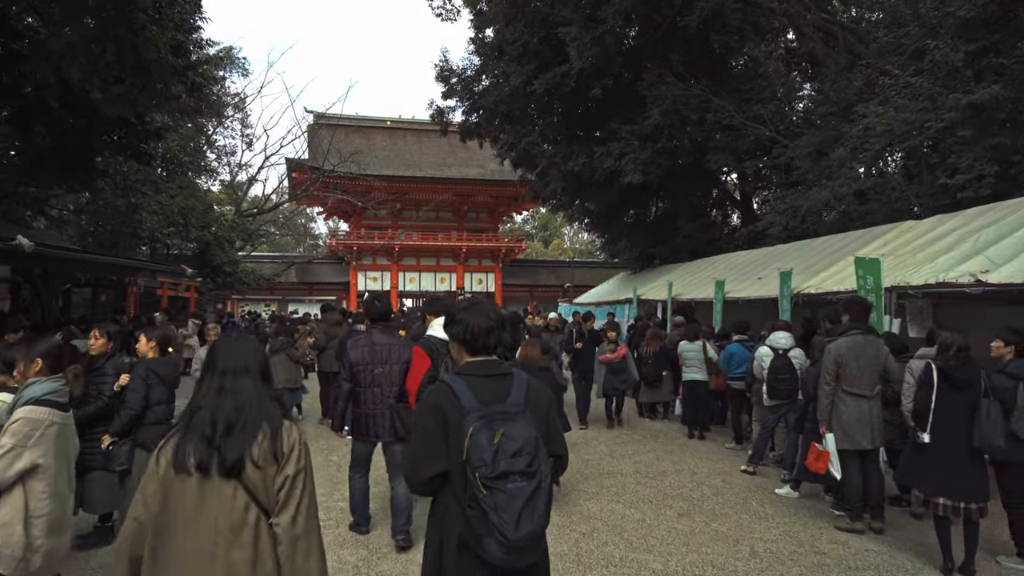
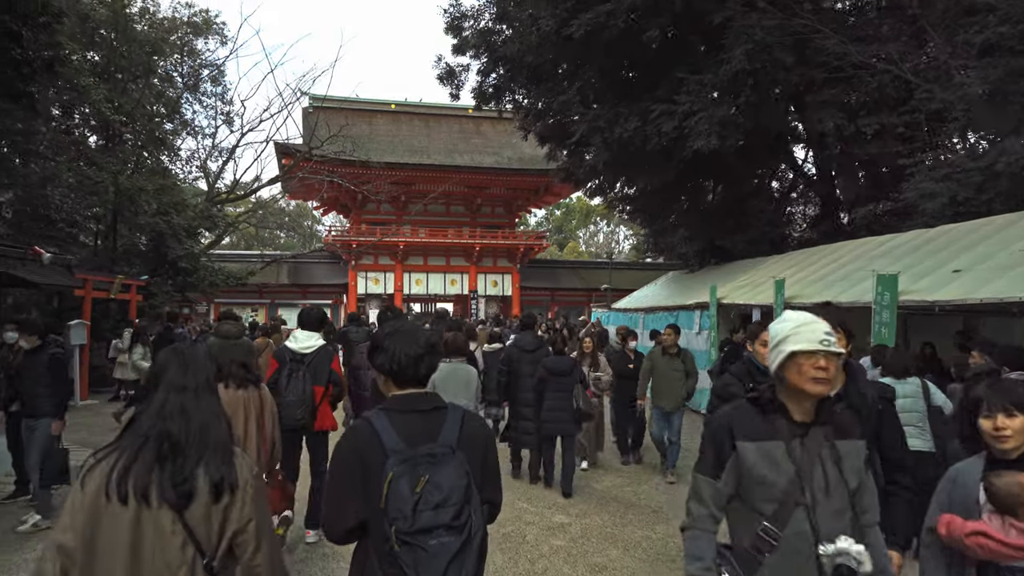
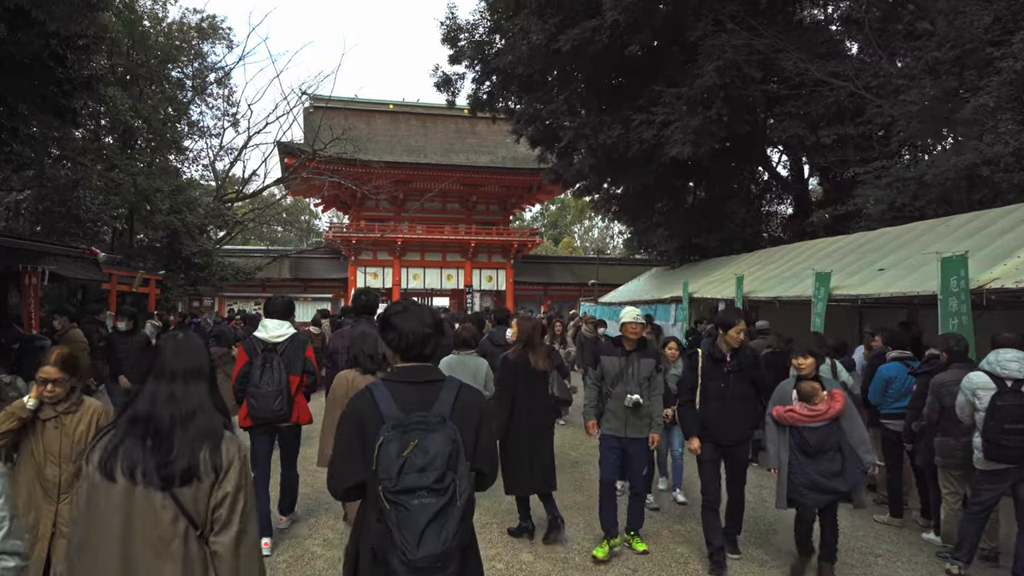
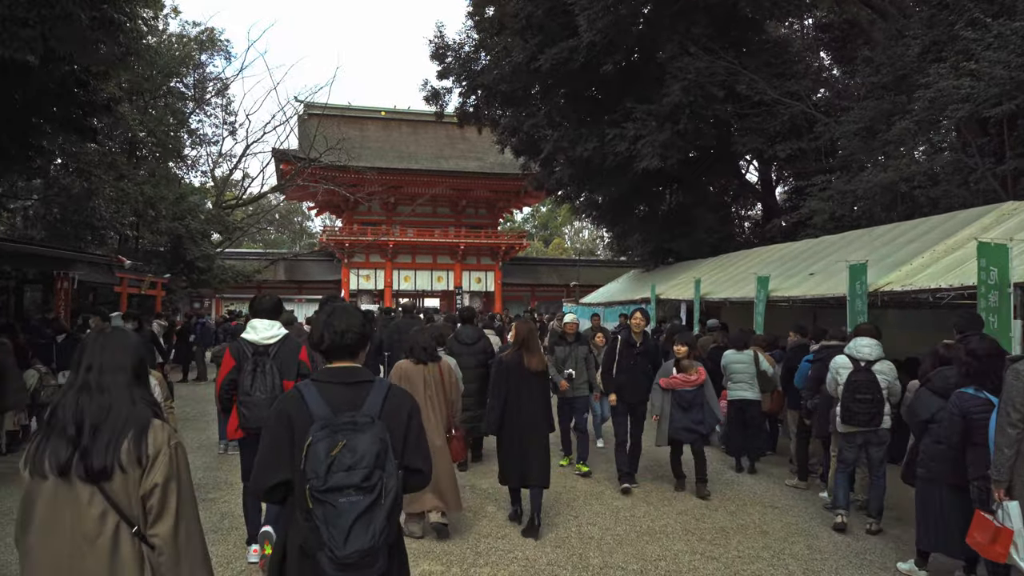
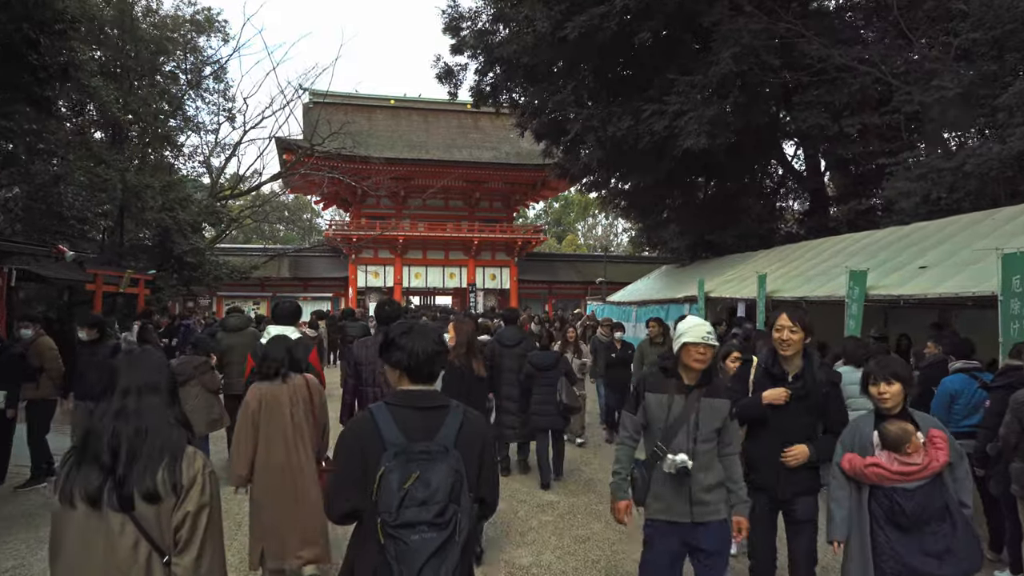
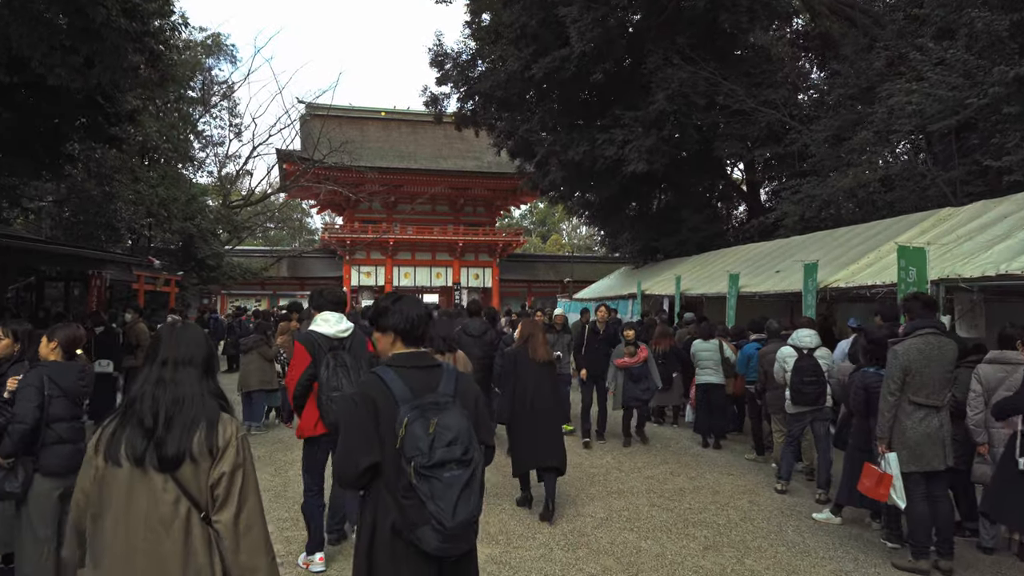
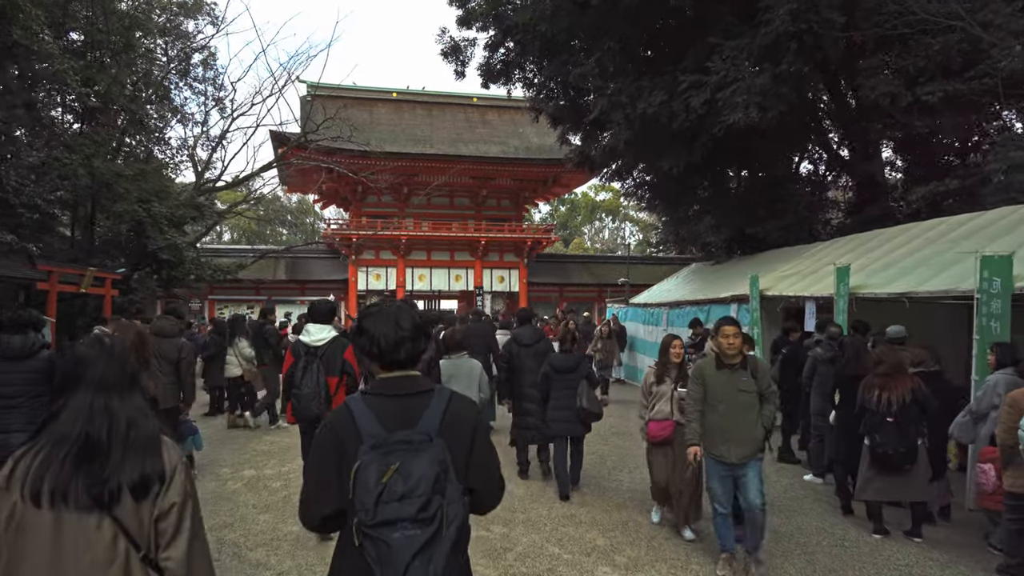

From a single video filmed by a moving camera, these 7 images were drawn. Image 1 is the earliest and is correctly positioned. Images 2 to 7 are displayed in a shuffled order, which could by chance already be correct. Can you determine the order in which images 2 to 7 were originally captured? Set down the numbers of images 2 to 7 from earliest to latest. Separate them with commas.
6, 4, 3, 5, 2, 7
